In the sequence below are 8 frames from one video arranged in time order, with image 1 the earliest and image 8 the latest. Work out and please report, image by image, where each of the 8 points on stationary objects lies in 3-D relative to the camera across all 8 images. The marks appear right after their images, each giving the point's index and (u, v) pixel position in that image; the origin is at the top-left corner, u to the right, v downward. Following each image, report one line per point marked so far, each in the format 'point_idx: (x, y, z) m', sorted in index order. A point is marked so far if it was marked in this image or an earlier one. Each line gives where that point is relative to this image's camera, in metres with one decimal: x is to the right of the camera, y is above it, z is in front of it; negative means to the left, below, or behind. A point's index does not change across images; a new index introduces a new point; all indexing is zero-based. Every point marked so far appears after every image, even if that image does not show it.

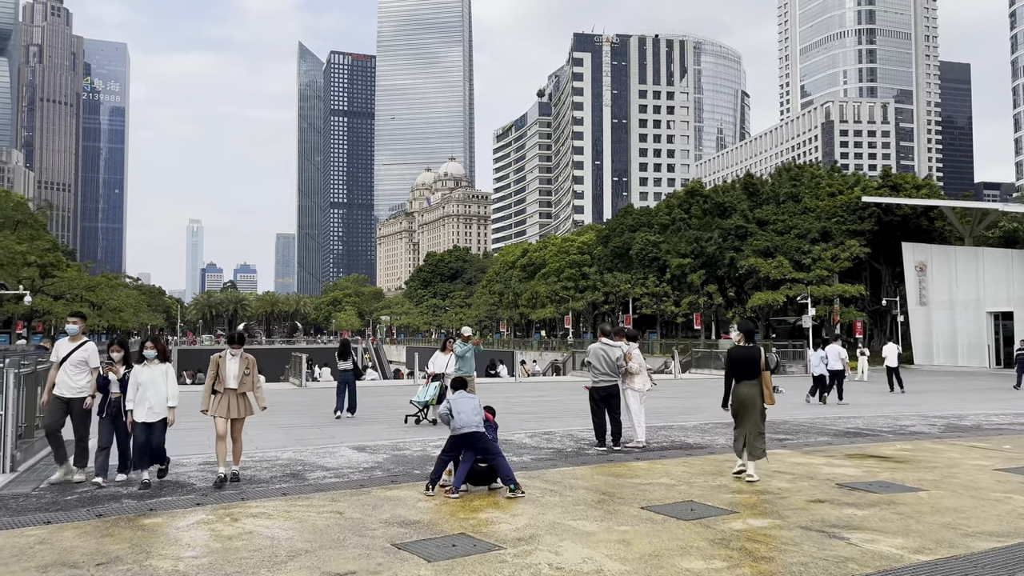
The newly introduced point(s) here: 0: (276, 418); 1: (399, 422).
0: (-4.3, -2.4, +15.1) m
1: (-1.8, -2.2, +13.1) m
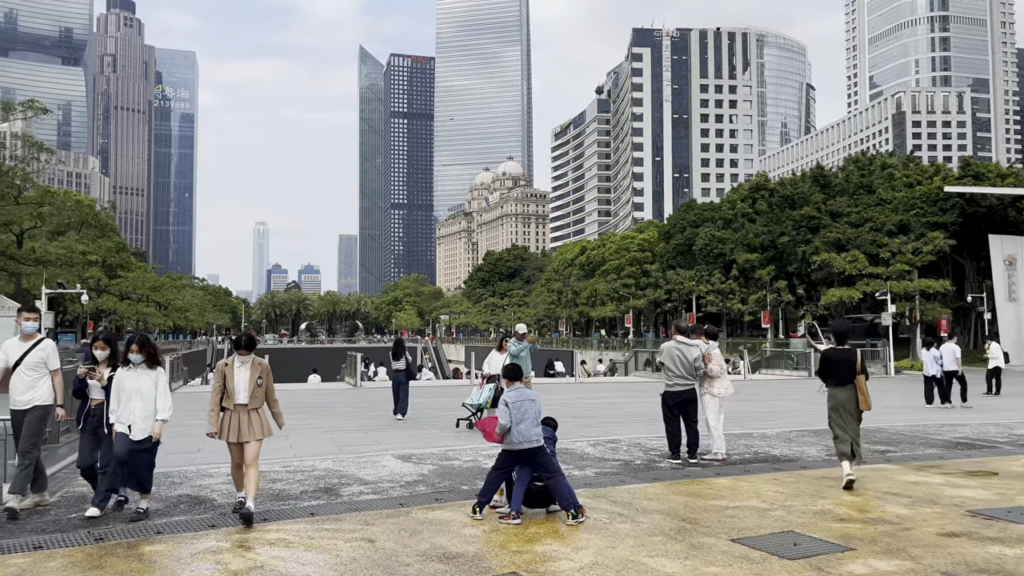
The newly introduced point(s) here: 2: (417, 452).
0: (-3.2, -2.3, +14.3) m
1: (-0.9, -2.1, +12.1) m
2: (-1.1, -1.9, +9.4) m
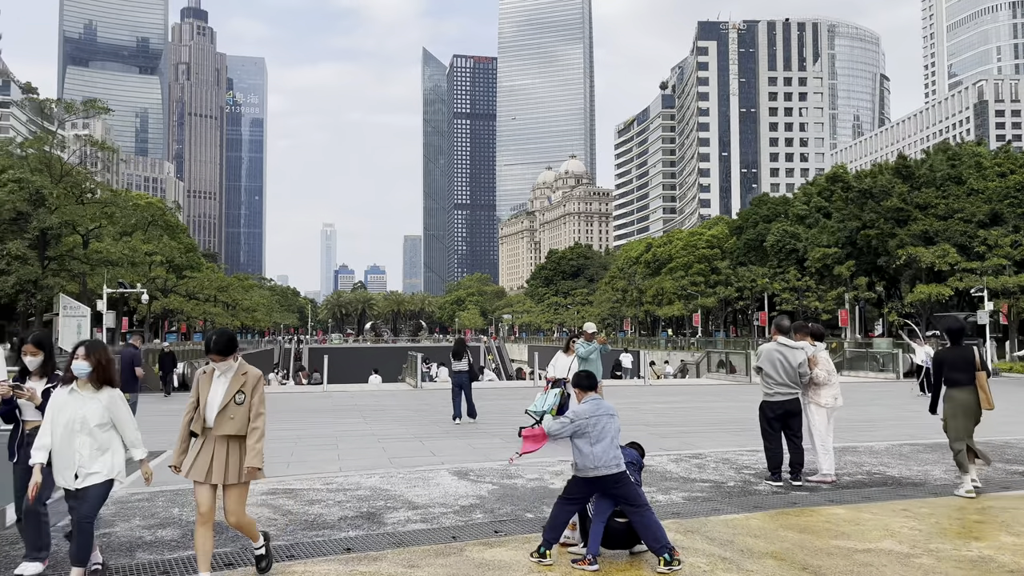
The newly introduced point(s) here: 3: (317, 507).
0: (-2.1, -2.3, +13.4) m
1: (0.0, -2.0, +11.0) m
2: (-0.4, -1.8, +8.4) m
3: (-1.6, -1.8, +6.5) m
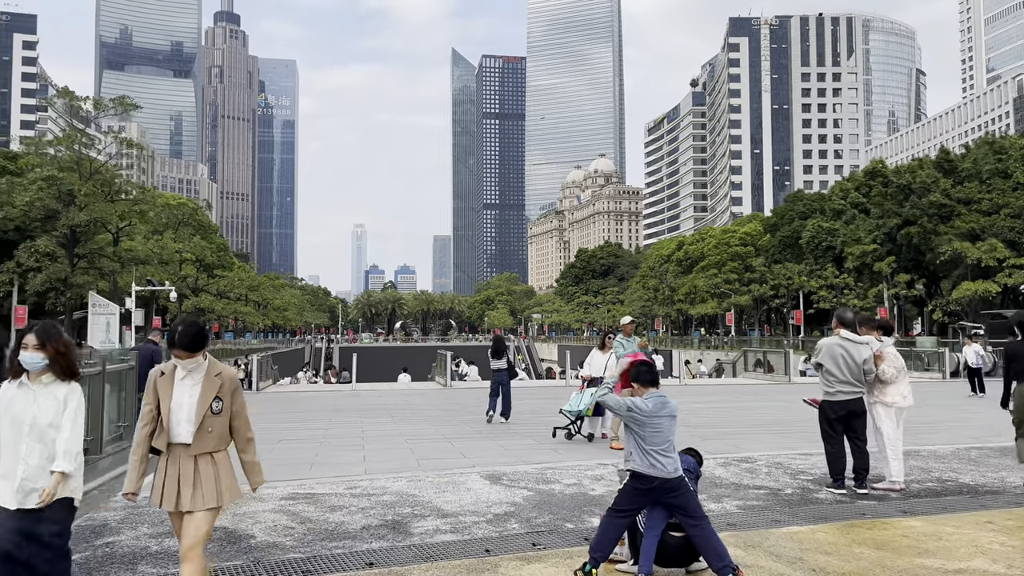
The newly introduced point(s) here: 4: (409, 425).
0: (-1.6, -2.2, +12.9) m
1: (+0.5, -1.9, +10.5) m
2: (0.0, -1.8, +7.8) m
3: (-1.3, -1.7, +6.0) m
4: (-1.7, -2.2, +13.0) m
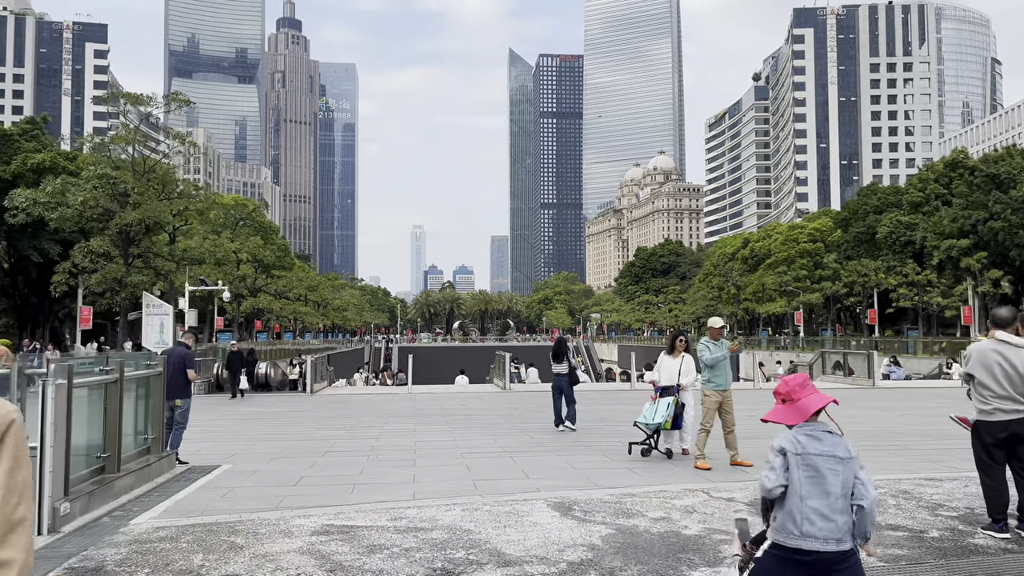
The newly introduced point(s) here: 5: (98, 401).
0: (-0.6, -2.1, +11.8) m
1: (+1.3, -1.9, +9.3) m
2: (+0.6, -1.7, +6.7) m
3: (-0.8, -1.6, +4.9) m
4: (-0.7, -2.2, +11.9) m
5: (-3.5, -0.9, +6.9) m
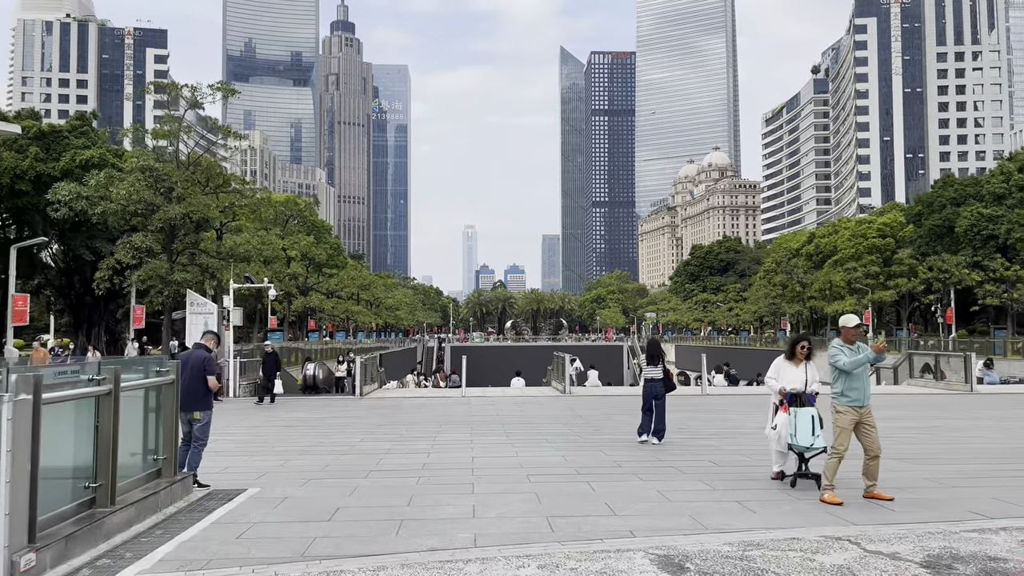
0: (+0.3, -2.1, +10.3) m
1: (+2.0, -1.8, +7.7) m
2: (+1.1, -1.6, +5.1) m
3: (-0.4, -1.6, +3.4) m
4: (+0.2, -2.1, +10.5) m
5: (-2.9, -0.9, +5.6) m
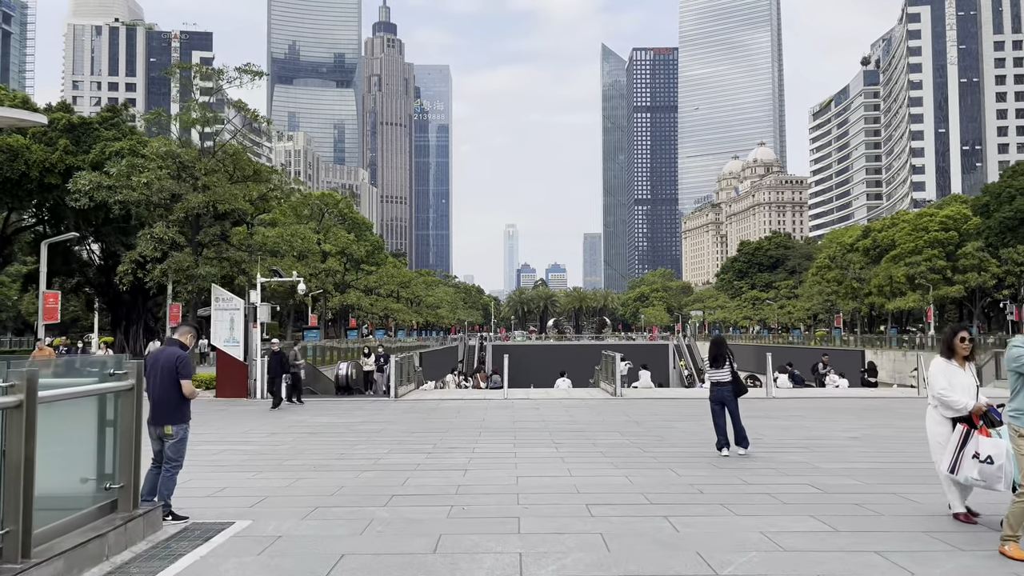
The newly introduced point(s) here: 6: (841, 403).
0: (+0.8, -1.9, +8.6) m
1: (+2.4, -1.7, +5.9) m
2: (+1.4, -1.5, +3.4) m
3: (-0.2, -1.4, +1.8) m
4: (+0.7, -1.9, +8.8) m
5: (-2.6, -0.7, +4.0) m
6: (+7.1, -2.5, +17.6) m
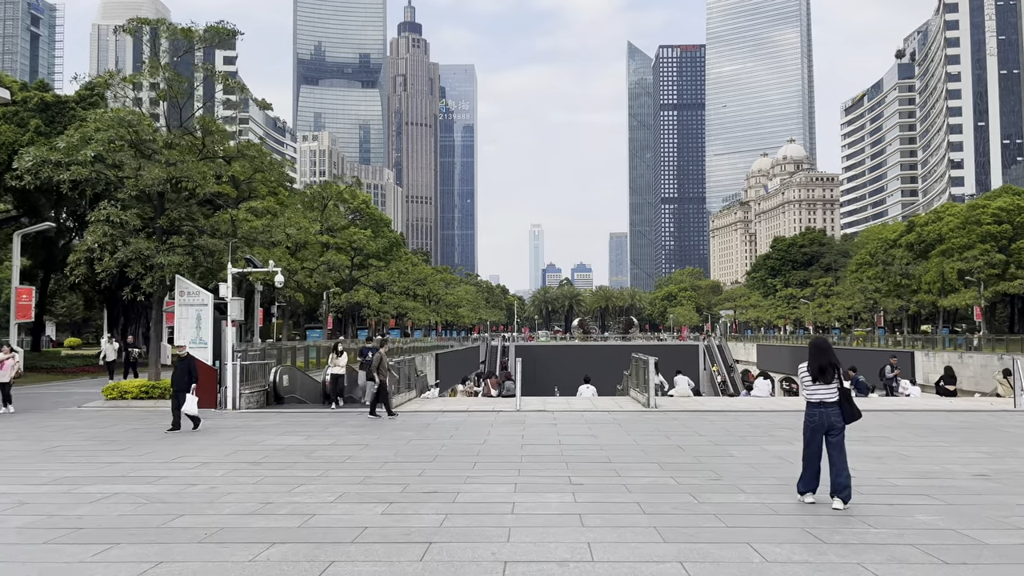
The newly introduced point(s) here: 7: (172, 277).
0: (+0.8, -1.7, +5.6) m
1: (+2.2, -1.5, +2.8) m
2: (+1.2, -1.3, +0.3) m
3: (-0.5, -1.2, -1.3) m
4: (+0.7, -1.8, +5.7) m
5: (-2.8, -0.6, +1.1) m
6: (+7.3, -2.3, +14.3) m
7: (-7.4, +0.2, +17.8) m
